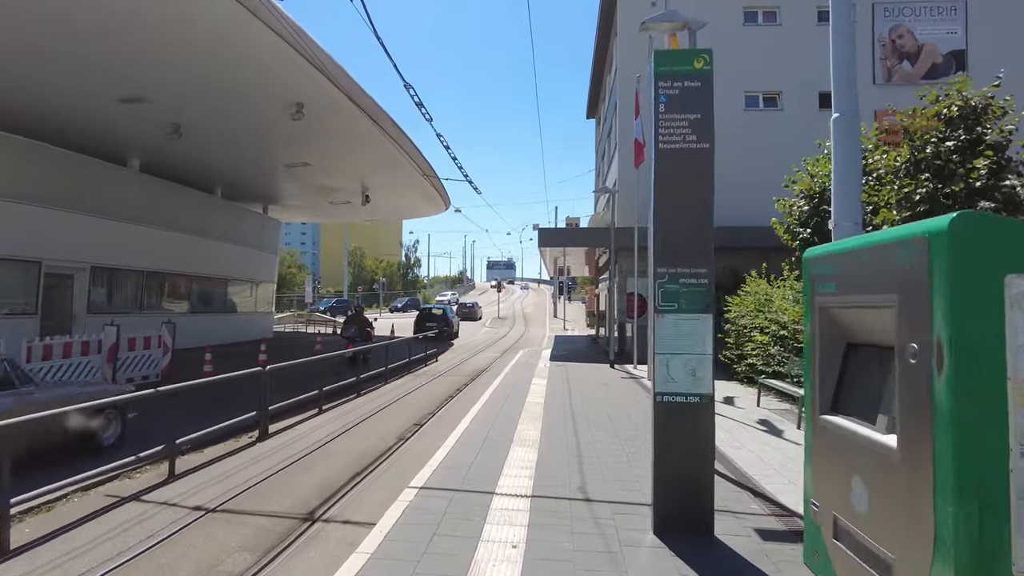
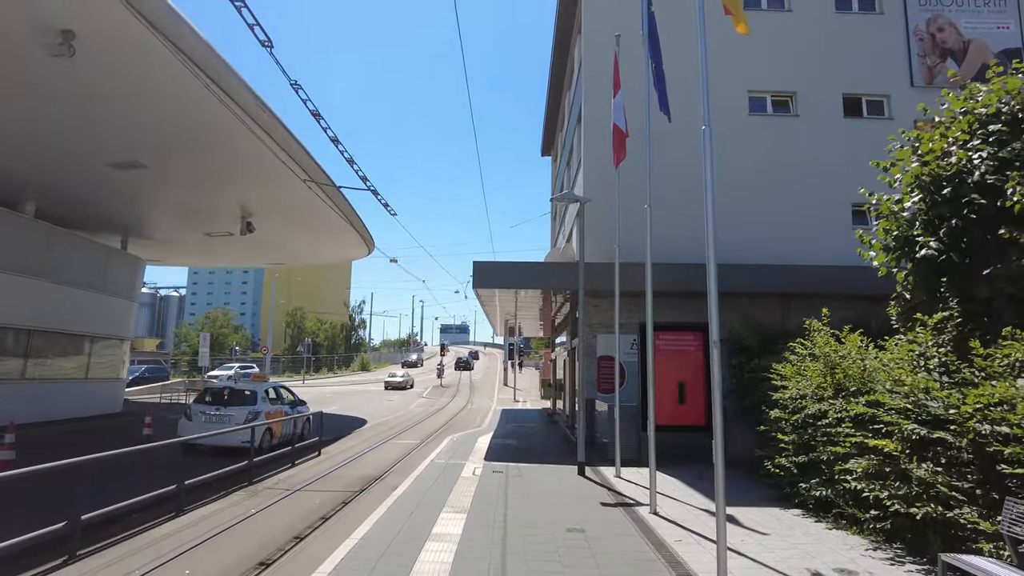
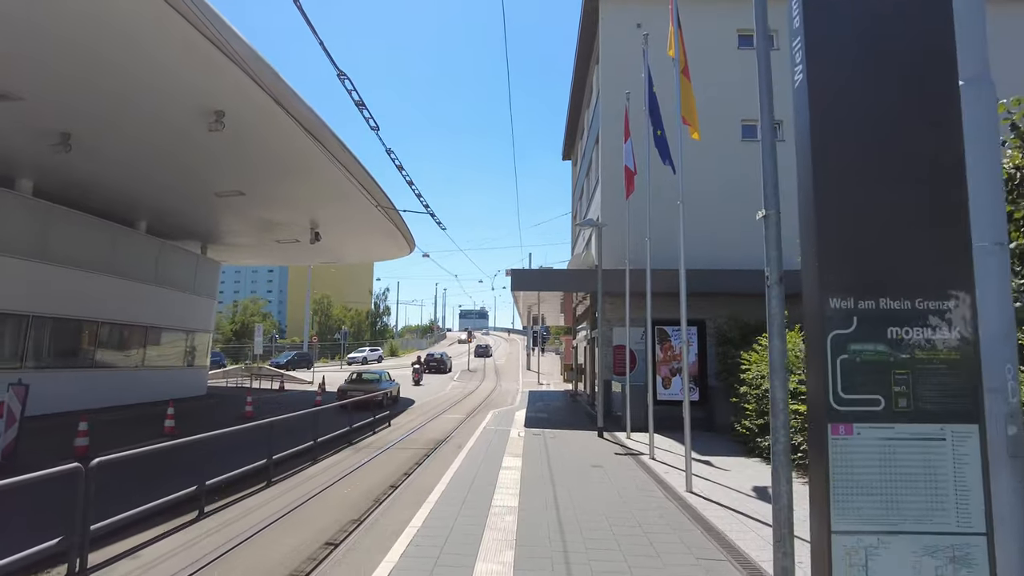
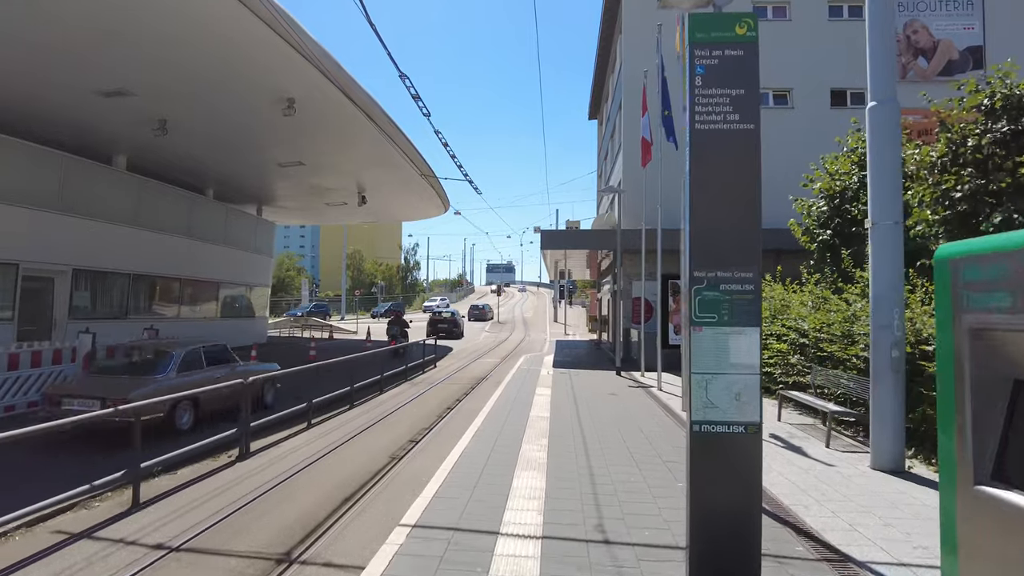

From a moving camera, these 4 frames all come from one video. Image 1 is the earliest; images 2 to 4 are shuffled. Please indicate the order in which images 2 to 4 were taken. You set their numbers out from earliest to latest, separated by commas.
4, 3, 2
